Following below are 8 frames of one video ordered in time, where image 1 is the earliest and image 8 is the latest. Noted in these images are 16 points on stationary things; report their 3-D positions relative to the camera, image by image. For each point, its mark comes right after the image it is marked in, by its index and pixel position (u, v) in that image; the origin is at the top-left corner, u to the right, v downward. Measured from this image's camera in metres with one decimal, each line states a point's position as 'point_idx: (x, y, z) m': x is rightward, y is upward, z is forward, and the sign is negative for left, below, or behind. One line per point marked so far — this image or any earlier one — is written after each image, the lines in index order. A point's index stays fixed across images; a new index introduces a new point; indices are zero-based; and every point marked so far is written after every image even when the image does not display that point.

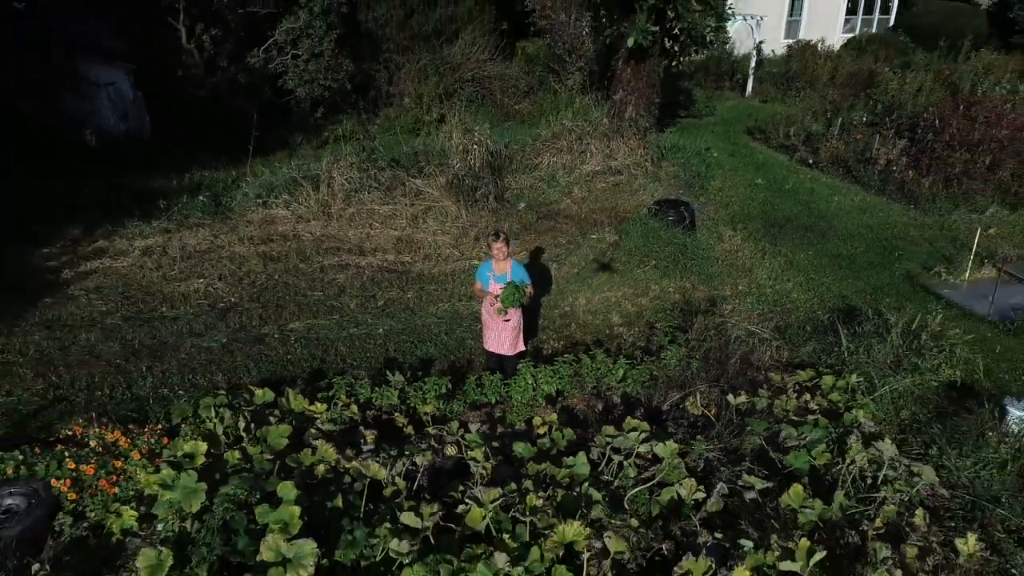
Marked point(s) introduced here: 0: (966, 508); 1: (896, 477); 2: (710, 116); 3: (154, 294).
0: (+2.0, -0.9, +3.2) m
1: (+1.7, -0.8, +3.3) m
2: (+3.1, +2.7, +11.6) m
3: (-2.7, 0.0, +5.6) m
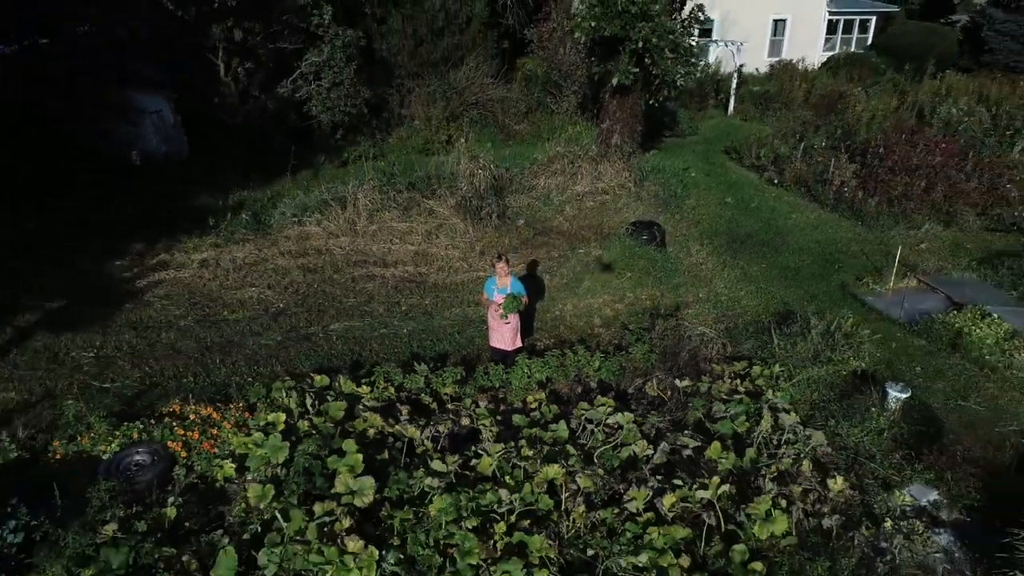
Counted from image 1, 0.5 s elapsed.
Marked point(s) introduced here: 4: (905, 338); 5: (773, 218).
0: (+2.0, -1.0, +4.4) m
1: (+1.7, -0.9, +4.4) m
2: (+3.1, +2.6, +12.7) m
3: (-2.7, -0.1, +6.8) m
4: (+3.1, -0.4, +5.9) m
5: (+3.1, +0.8, +8.8) m
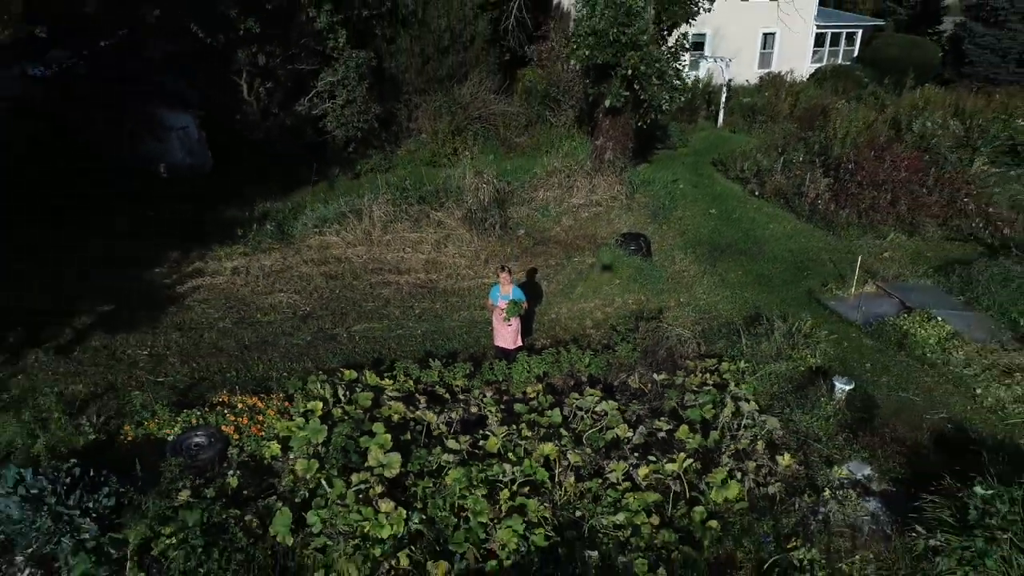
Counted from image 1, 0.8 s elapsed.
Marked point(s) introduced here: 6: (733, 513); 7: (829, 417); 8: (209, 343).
0: (+2.0, -1.1, +5.2) m
1: (+1.7, -0.9, +5.3) m
2: (+3.1, +2.6, +13.5) m
3: (-2.6, -0.2, +7.6) m
4: (+3.1, -0.4, +6.7) m
5: (+3.1, +0.8, +9.6) m
6: (+1.3, -1.3, +4.5) m
7: (+2.3, -0.9, +5.4) m
8: (-2.8, -0.5, +6.8) m
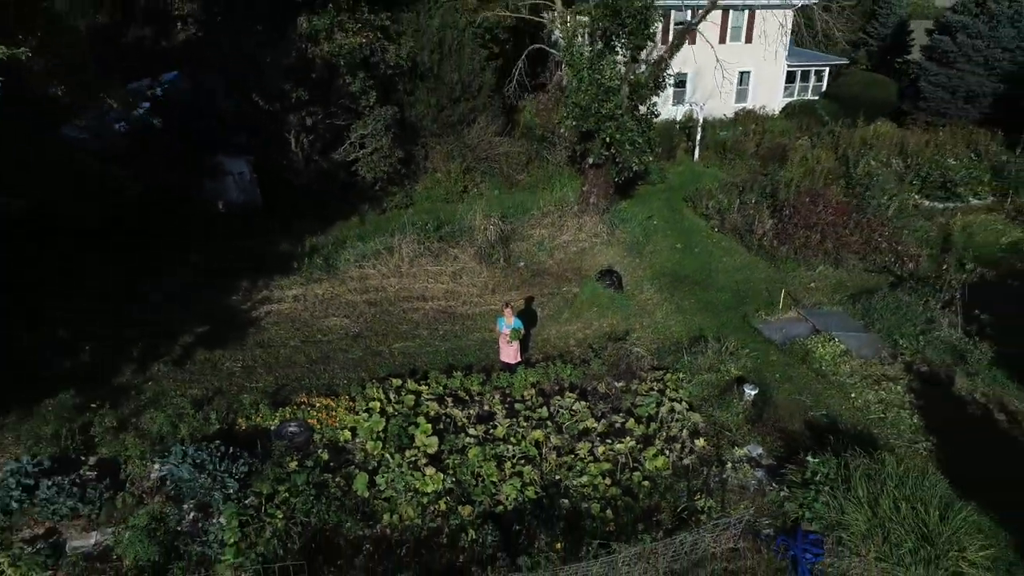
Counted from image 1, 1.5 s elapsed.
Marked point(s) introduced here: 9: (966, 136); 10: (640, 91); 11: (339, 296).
0: (+2.0, -1.4, +7.4) m
1: (+1.7, -1.3, +7.5) m
2: (+3.1, +2.2, +15.7) m
3: (-2.6, -0.5, +9.8) m
4: (+3.1, -0.8, +8.9) m
5: (+3.1, +0.4, +11.8) m
6: (+1.3, -1.7, +6.7) m
7: (+2.3, -1.2, +7.6) m
8: (-2.7, -0.8, +9.1) m
9: (+11.0, +3.6, +18.1) m
10: (+2.0, +3.1, +11.6) m
11: (-2.4, -0.1, +10.6) m
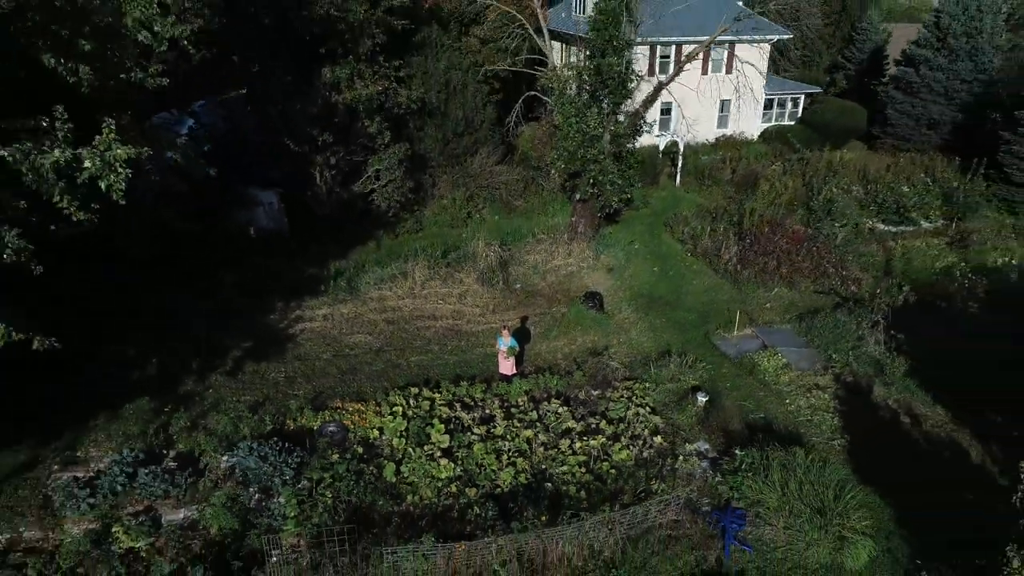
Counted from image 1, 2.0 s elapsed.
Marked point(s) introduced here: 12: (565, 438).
0: (+1.9, -1.7, +9.2) m
1: (+1.6, -1.6, +9.2) m
2: (+3.1, +1.9, +17.5) m
3: (-2.7, -0.8, +11.6) m
4: (+3.1, -1.1, +10.7) m
5: (+3.1, +0.1, +13.6) m
6: (+1.3, -2.0, +8.5) m
7: (+2.2, -1.6, +9.4) m
8: (-2.8, -1.2, +10.9) m
9: (+11.0, +3.3, +19.9) m
10: (+1.9, +2.7, +13.4) m
11: (-2.5, -0.4, +12.4) m
12: (+0.6, -1.7, +9.0) m
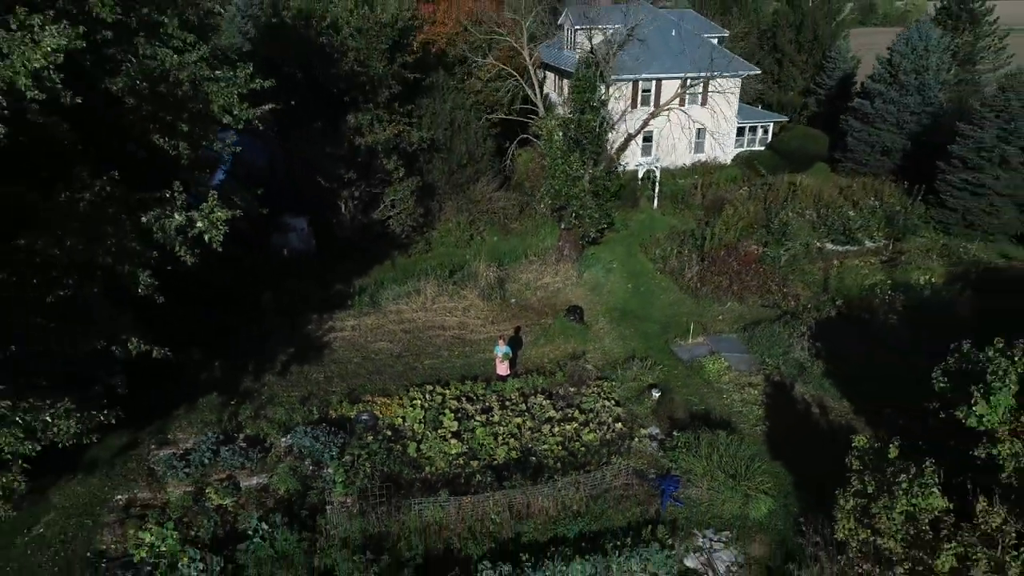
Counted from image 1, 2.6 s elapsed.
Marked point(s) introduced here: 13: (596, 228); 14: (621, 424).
0: (+1.8, -2.0, +11.7) m
1: (+1.5, -1.9, +11.8) m
2: (+3.0, +1.6, +20.1) m
3: (-2.8, -1.1, +14.2) m
4: (+3.0, -1.4, +13.2) m
5: (+3.0, -0.2, +16.1) m
6: (+1.2, -2.3, +11.0) m
7: (+2.1, -1.9, +11.9) m
8: (-2.9, -1.5, +13.4) m
9: (+10.9, +3.0, +22.5) m
10: (+1.9, +2.4, +16.0) m
11: (-2.6, -0.8, +15.0) m
12: (+0.5, -2.0, +11.6) m
13: (+1.9, +1.4, +17.3) m
14: (+1.7, -2.1, +11.5) m
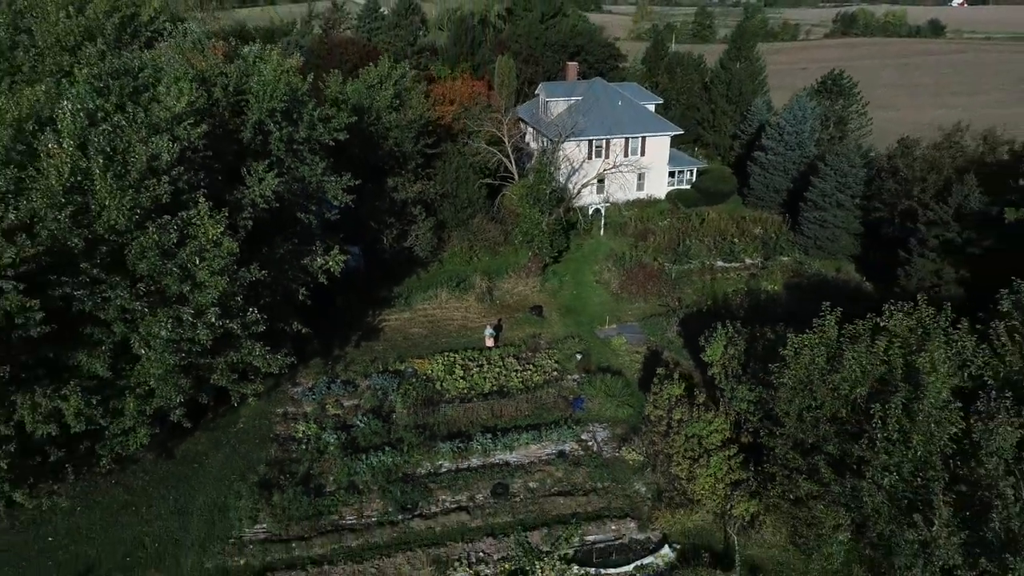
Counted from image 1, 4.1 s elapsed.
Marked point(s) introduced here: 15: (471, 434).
0: (+1.4, -2.2, +20.3) m
1: (+1.1, -2.1, +20.4) m
2: (+2.5, +1.4, +28.7) m
3: (-3.3, -1.3, +22.8) m
4: (+2.5, -1.6, +21.8) m
5: (+2.5, -0.4, +24.7) m
6: (+0.7, -2.5, +19.6) m
7: (+1.7, -2.1, +20.5) m
8: (-3.4, -1.7, +22.0) m
9: (+10.4, +2.8, +31.1) m
10: (+1.4, +2.2, +24.5) m
11: (-3.1, -1.0, +23.6) m
12: (0.0, -2.2, +20.2) m
13: (+1.4, +1.2, +25.9) m
14: (+1.2, -2.3, +20.1) m
15: (-1.0, -3.4, +17.6) m
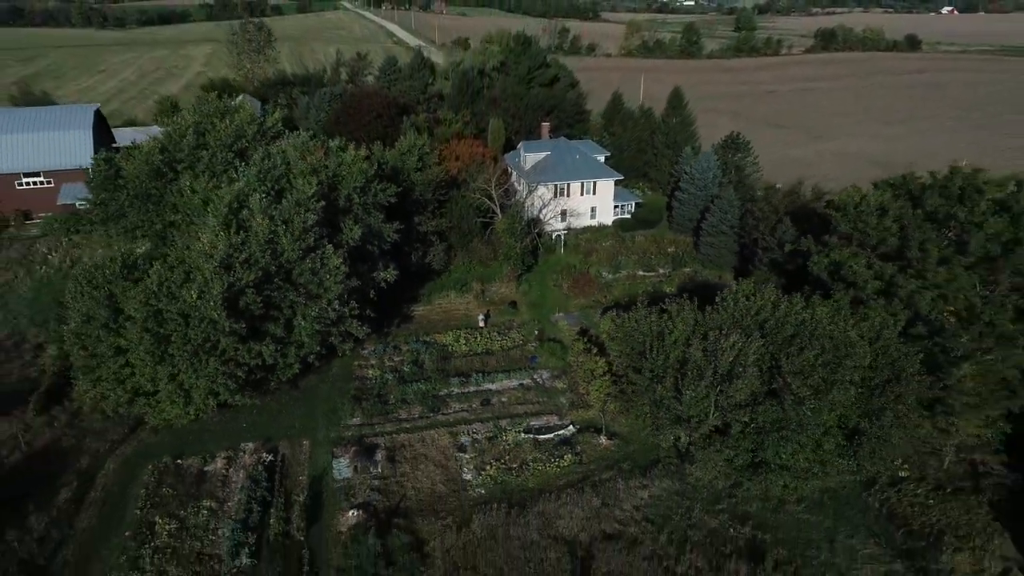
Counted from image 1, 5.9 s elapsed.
0: (+0.6, -2.3, +33.2) m
1: (+0.3, -2.2, +33.3) m
2: (+1.8, +1.3, +41.6) m
3: (-4.0, -1.4, +35.7) m
4: (+1.7, -1.7, +34.7) m
5: (+1.7, -0.5, +37.6) m
6: (-0.1, -2.6, +32.5) m
7: (+0.9, -2.2, +33.4) m
8: (-4.1, -1.8, +34.9) m
9: (+9.6, +2.7, +44.0) m
10: (+0.6, +2.1, +37.4) m
11: (-3.8, -1.0, +36.5) m
12: (-0.7, -2.3, +33.0) m
13: (+0.6, +1.1, +38.7) m
14: (+0.4, -2.4, +33.0) m
15: (-1.7, -3.5, +30.5) m
